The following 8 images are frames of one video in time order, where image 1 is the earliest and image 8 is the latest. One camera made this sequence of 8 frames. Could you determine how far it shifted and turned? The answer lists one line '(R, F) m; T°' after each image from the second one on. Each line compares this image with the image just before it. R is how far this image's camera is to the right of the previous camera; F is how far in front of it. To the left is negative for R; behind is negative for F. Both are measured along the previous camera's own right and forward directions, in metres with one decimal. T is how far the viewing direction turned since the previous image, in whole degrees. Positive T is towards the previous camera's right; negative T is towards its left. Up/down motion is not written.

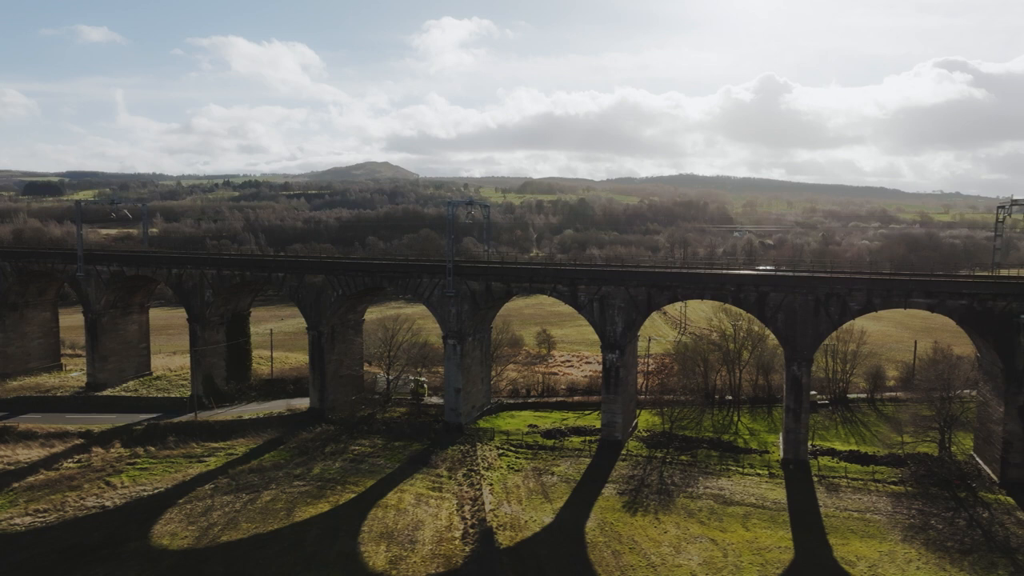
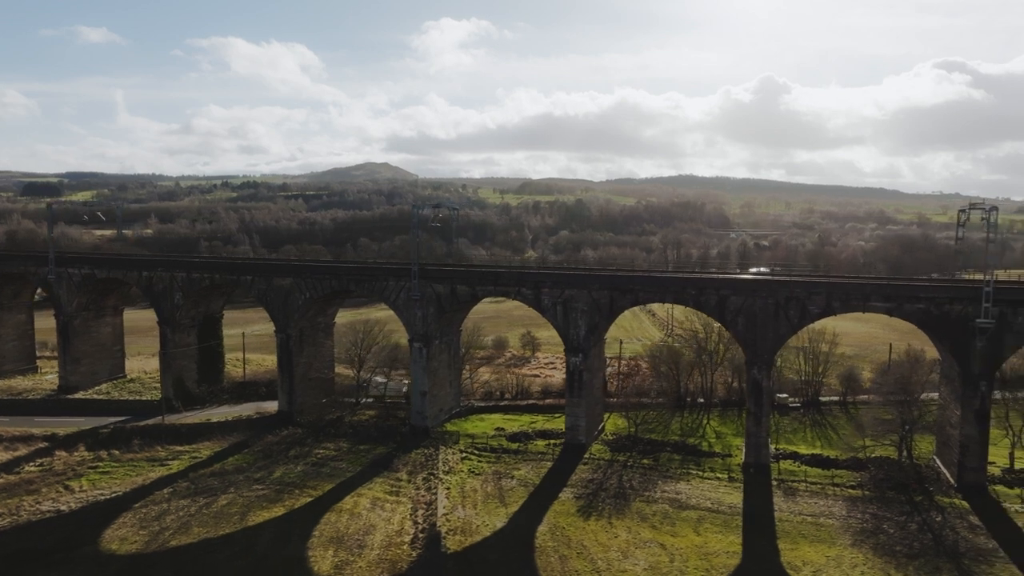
(+0.4, 0.0) m; 0°
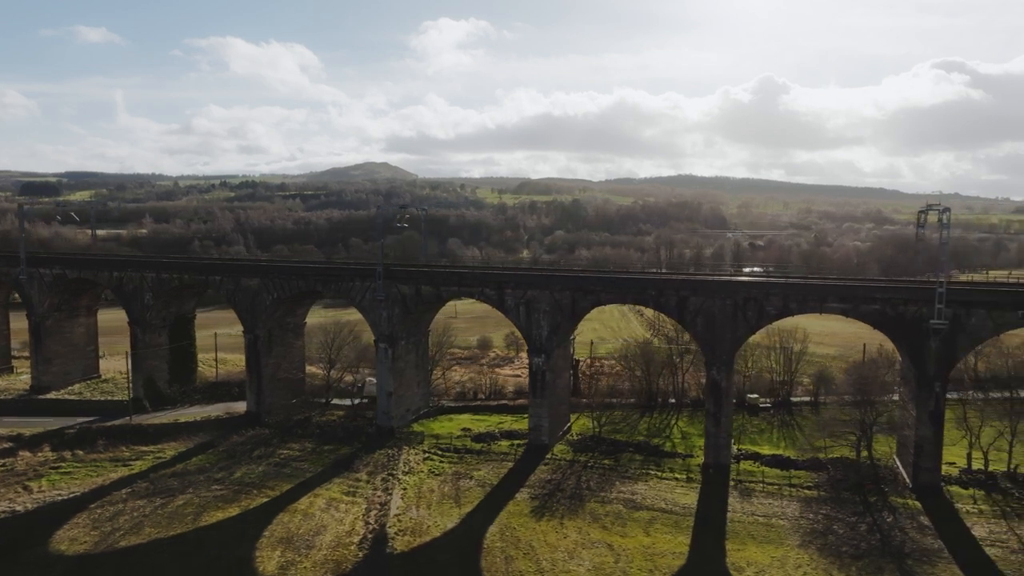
(+0.4, 0.0) m; 0°
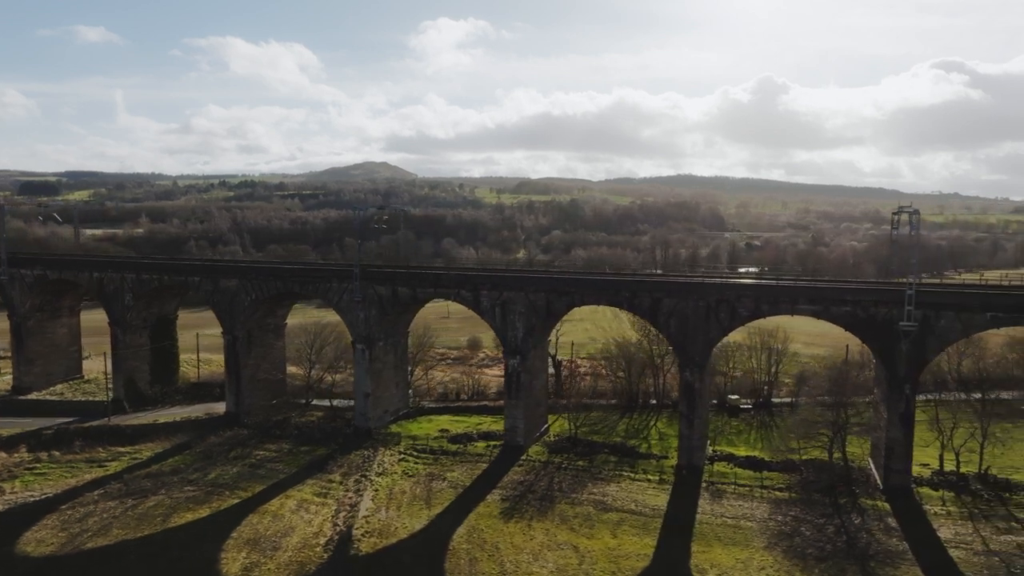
(+0.2, 0.0) m; 0°
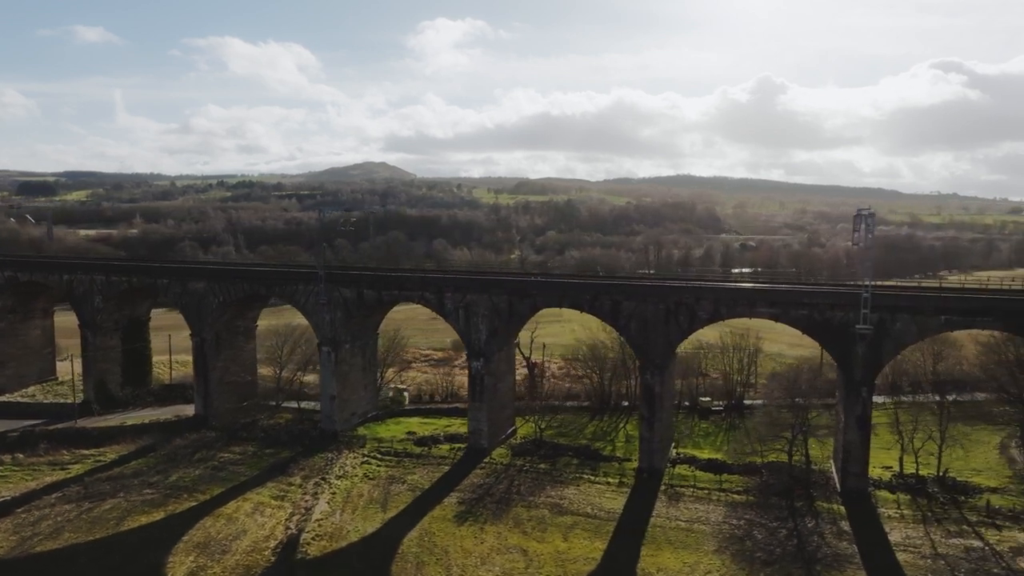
(+0.3, 0.0) m; 0°
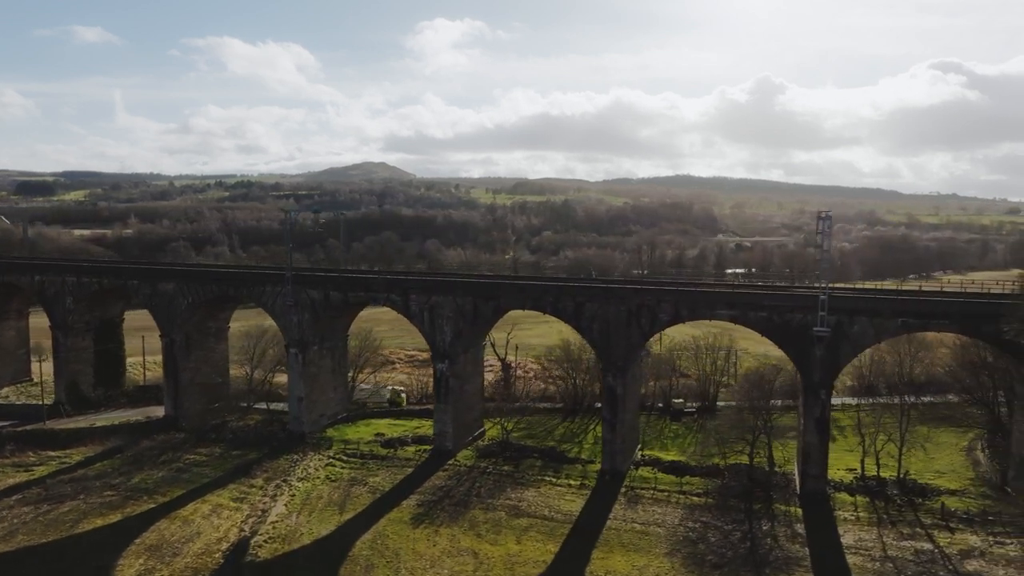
(+0.3, 0.0) m; 0°
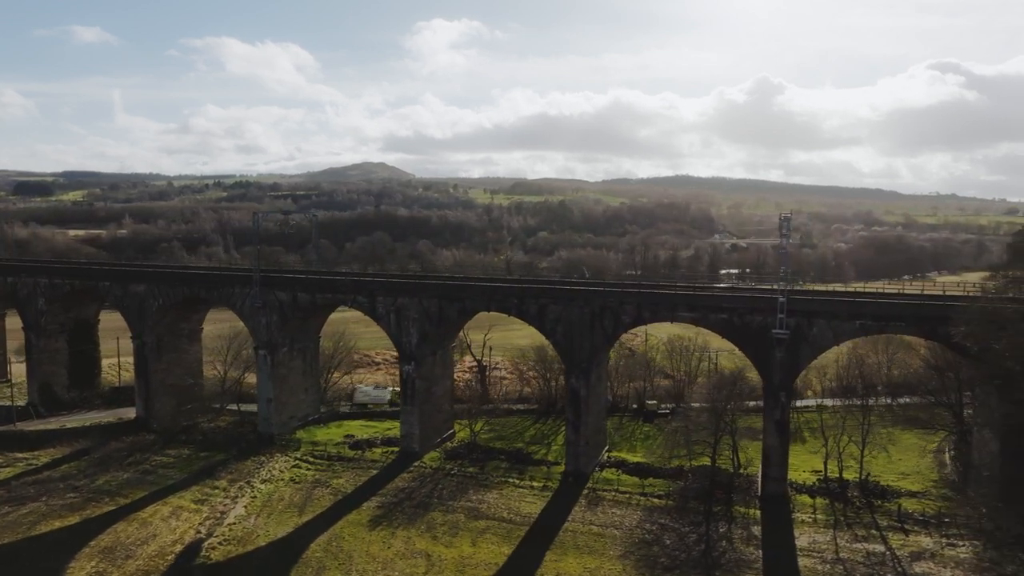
(+0.3, 0.0) m; 0°
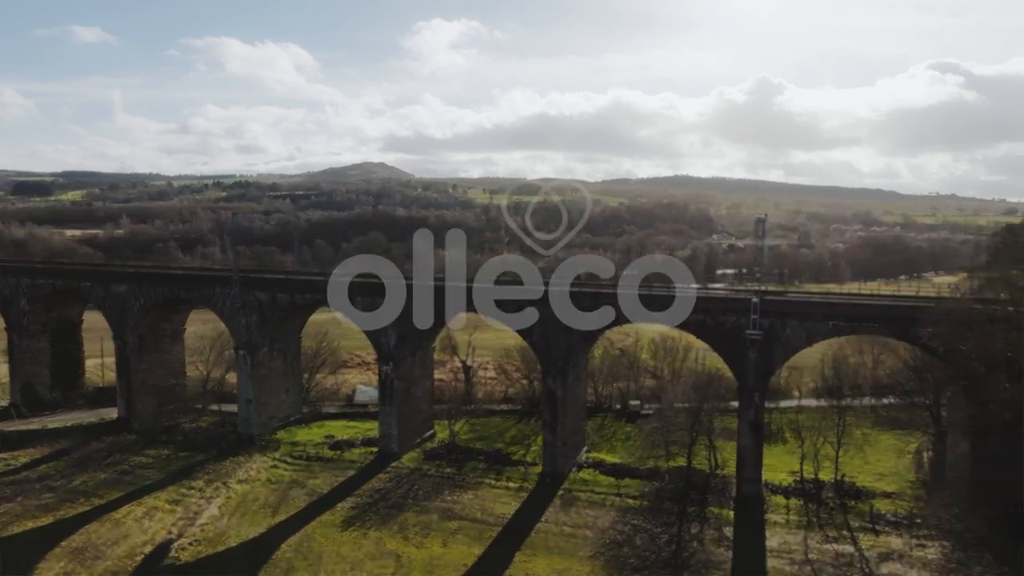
(+0.2, 0.0) m; 0°
